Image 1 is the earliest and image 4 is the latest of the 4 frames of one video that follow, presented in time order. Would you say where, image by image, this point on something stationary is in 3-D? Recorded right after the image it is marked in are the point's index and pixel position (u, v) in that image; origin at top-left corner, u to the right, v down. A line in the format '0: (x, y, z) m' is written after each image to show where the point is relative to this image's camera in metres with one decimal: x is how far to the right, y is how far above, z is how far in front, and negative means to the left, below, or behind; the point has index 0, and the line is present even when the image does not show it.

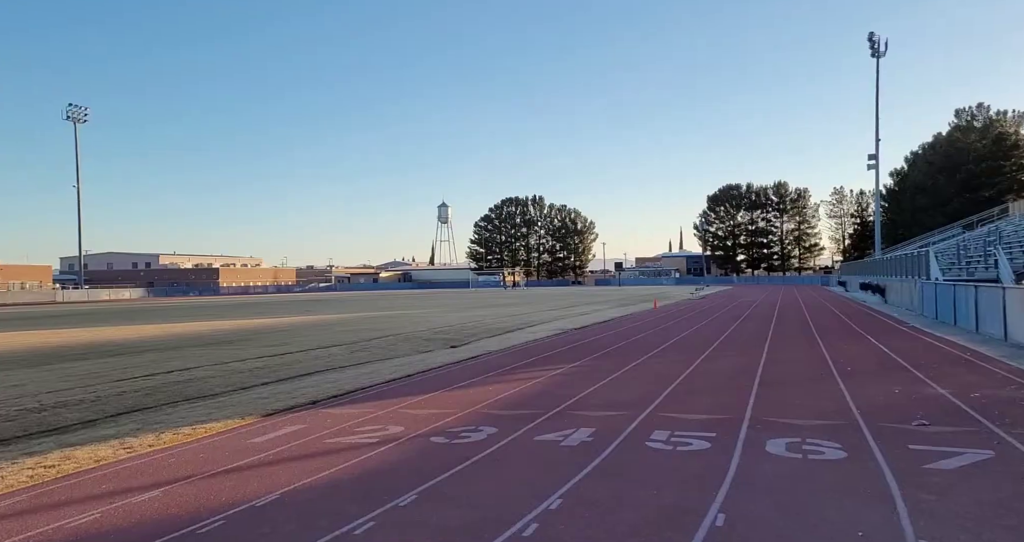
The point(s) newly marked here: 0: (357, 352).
0: (-4.2, -2.2, +18.8) m
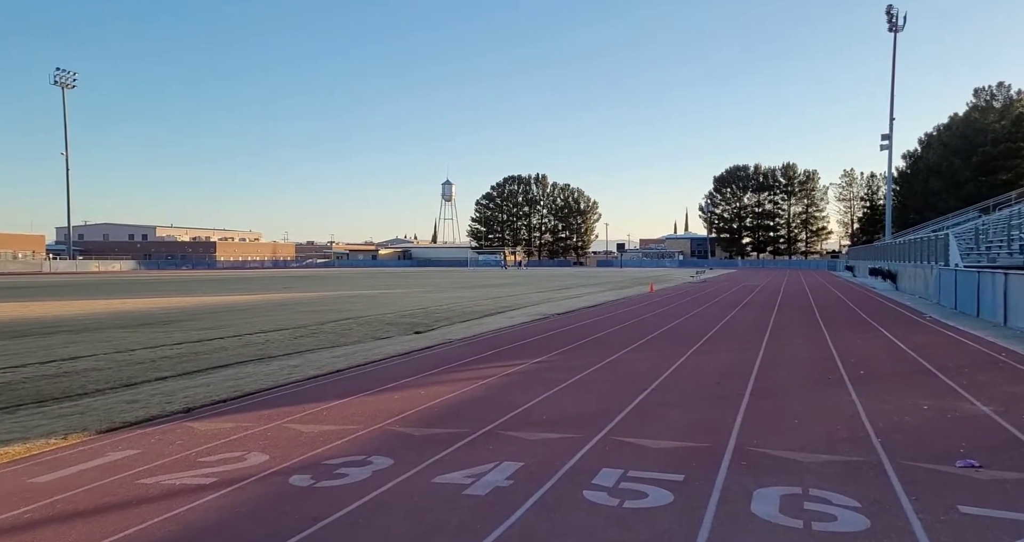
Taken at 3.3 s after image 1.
0: (-5.1, -1.6, +16.6) m
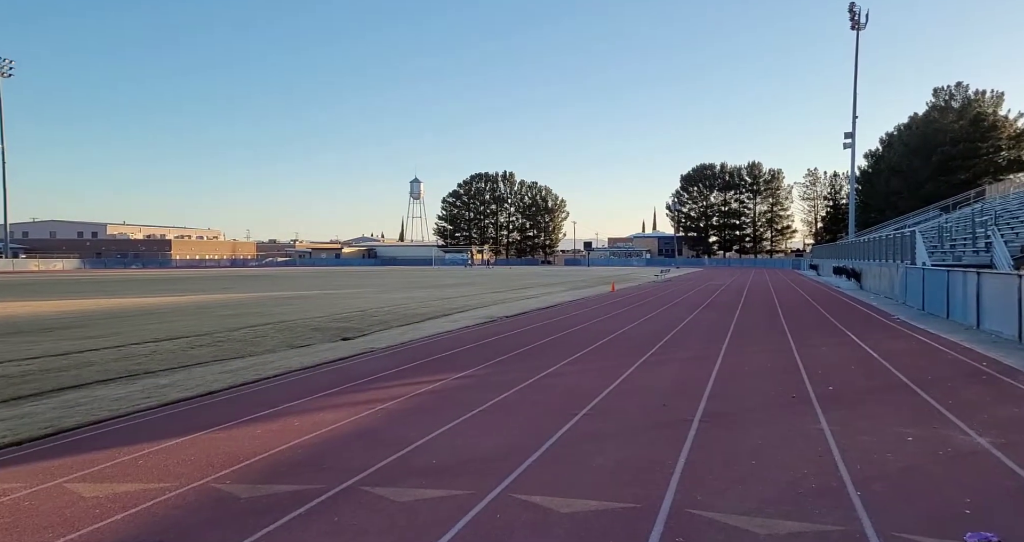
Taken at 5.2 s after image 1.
0: (-6.6, -1.6, +14.4) m
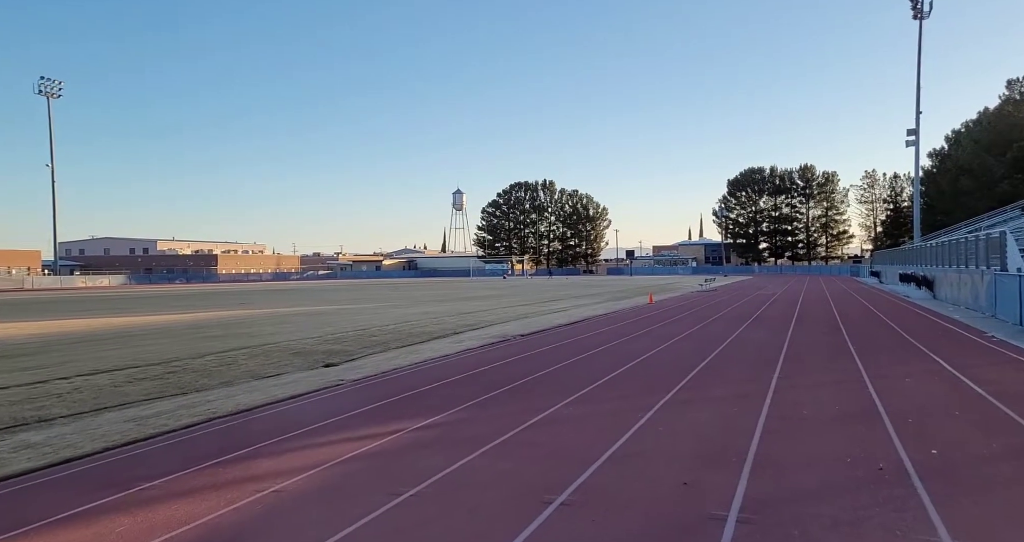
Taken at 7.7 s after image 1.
0: (-6.6, -1.9, +12.2) m
